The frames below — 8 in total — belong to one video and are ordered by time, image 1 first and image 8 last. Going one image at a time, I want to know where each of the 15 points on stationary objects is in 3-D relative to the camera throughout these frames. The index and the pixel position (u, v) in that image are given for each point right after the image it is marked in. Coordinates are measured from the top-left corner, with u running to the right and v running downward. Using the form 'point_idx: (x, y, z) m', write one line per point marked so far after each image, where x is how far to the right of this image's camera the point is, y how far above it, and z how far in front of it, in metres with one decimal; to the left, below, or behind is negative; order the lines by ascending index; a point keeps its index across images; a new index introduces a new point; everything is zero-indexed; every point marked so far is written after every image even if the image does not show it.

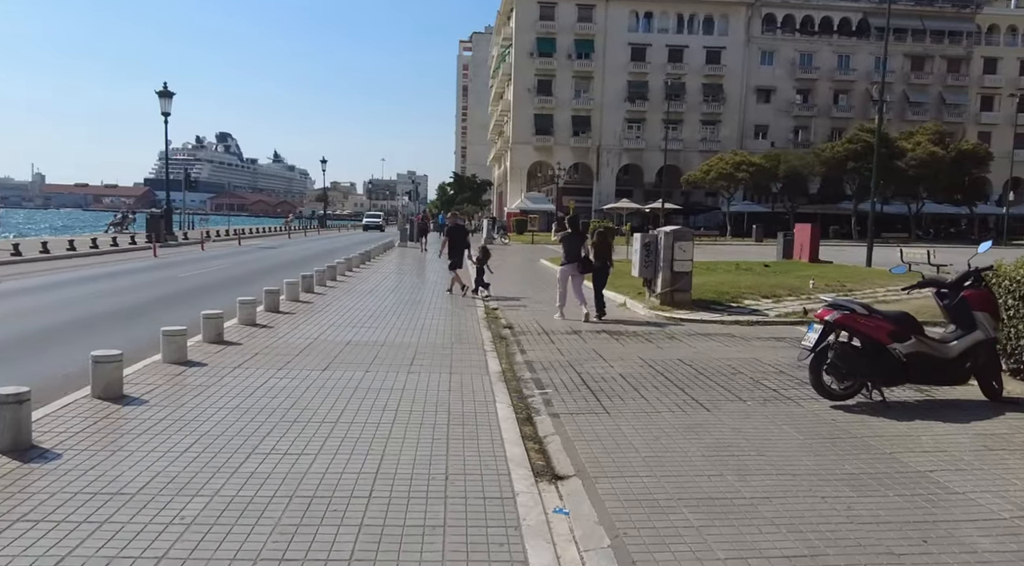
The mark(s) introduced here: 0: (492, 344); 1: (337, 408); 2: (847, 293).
0: (-0.3, -0.8, +10.3) m
1: (-1.5, -1.1, +6.8) m
2: (+6.6, -0.2, +15.7) m
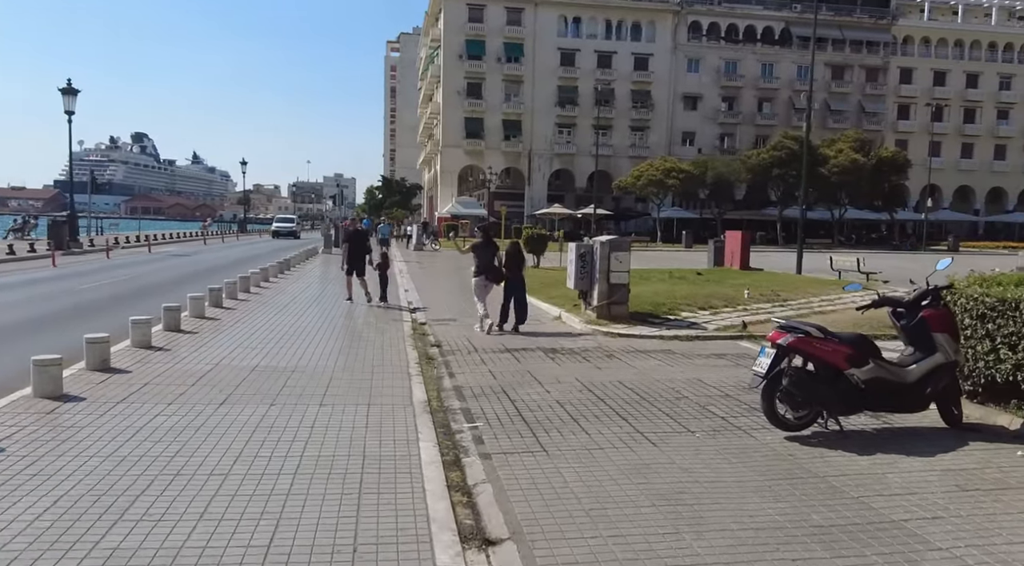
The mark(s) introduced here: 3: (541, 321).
0: (-1.1, -1.0, +9.4) m
1: (-2.0, -1.3, +5.8) m
2: (+5.3, -0.4, +15.5) m
3: (+0.5, -0.7, +13.9) m
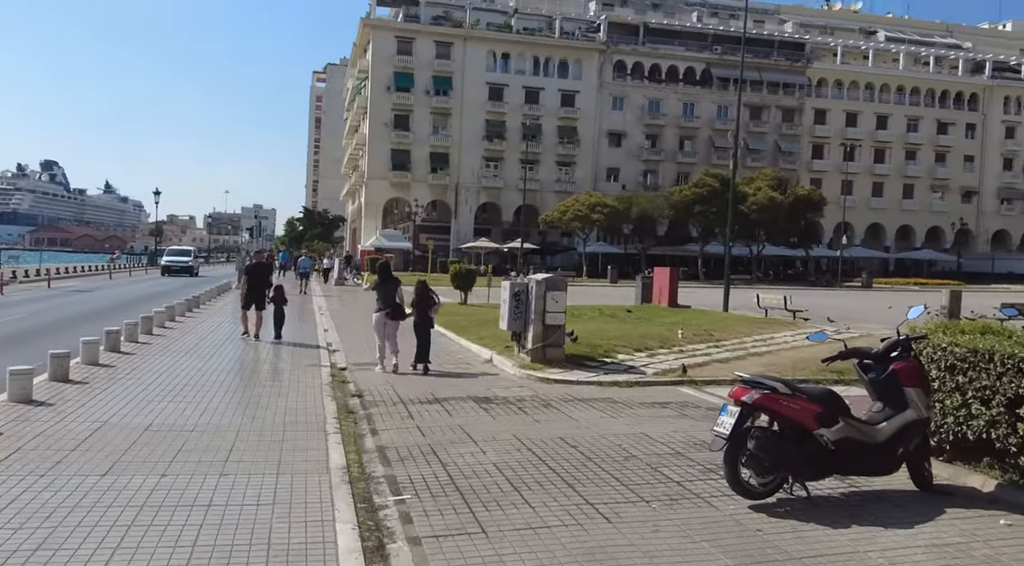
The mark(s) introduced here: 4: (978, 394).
0: (-1.9, -1.5, +8.5) m
1: (-2.4, -1.6, +4.8) m
2: (+3.9, -1.1, +15.1) m
3: (-0.7, -1.3, +13.0) m
4: (+3.4, -0.8, +5.9) m
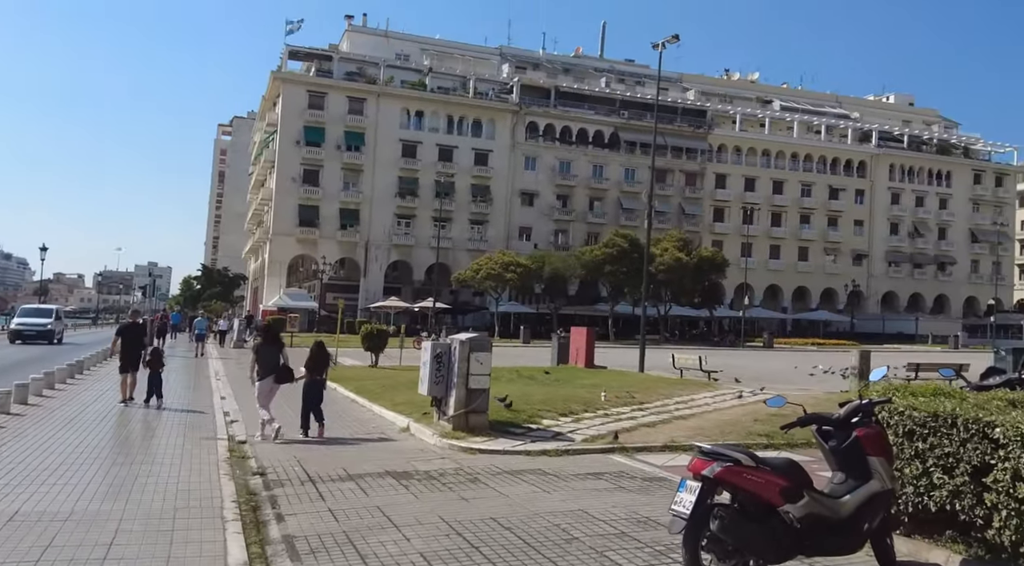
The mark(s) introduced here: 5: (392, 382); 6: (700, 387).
0: (-2.6, -2.1, +7.5) m
1: (-2.7, -1.9, +3.8) m
2: (+2.4, -2.3, +14.7) m
3: (-1.9, -2.3, +12.1) m
4: (+3.0, -1.3, +5.6) m
5: (-2.9, -2.4, +19.2) m
6: (+4.4, -2.4, +18.7) m
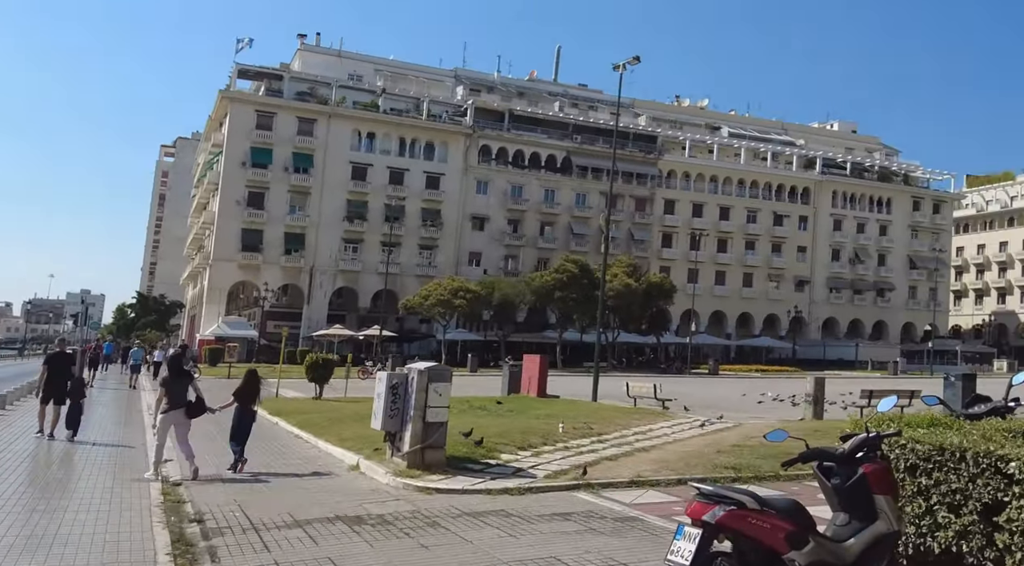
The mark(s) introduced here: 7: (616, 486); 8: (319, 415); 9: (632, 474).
0: (-2.9, -2.3, +6.7) m
1: (-2.8, -2.1, +3.0) m
2: (+1.6, -2.7, +14.3) m
3: (-2.5, -2.7, +11.4) m
4: (+2.8, -1.4, +5.2) m
5: (-4.0, -3.0, +18.4) m
6: (+3.4, -3.0, +18.4) m
7: (+1.3, -2.5, +9.8) m
8: (-4.5, -3.1, +18.5) m
9: (+1.6, -2.5, +10.4) m
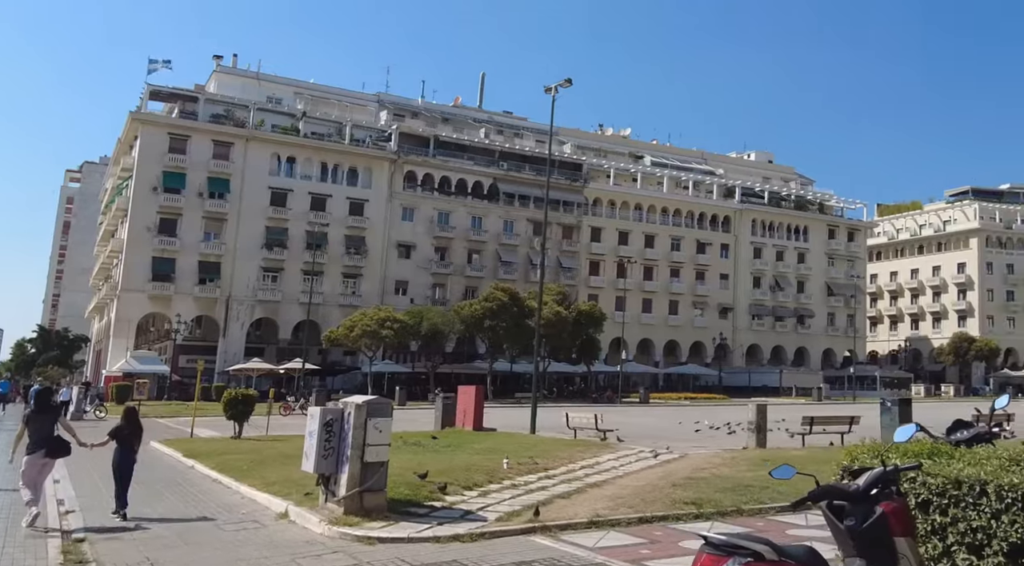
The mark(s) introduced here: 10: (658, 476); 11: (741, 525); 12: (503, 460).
0: (-3.2, -2.5, +5.6) m
1: (-2.7, -2.1, +1.9) m
2: (+0.6, -3.2, +13.5) m
3: (-3.2, -3.1, +10.3) m
4: (+2.6, -1.5, +4.7) m
5: (-5.3, -3.6, +17.1) m
6: (+2.0, -3.6, +17.8) m
7: (+0.7, -2.8, +9.0) m
8: (-5.9, -3.7, +17.2) m
9: (+0.9, -2.8, +9.6) m
10: (+2.3, -3.1, +12.7) m
11: (+2.7, -2.8, +9.4) m
12: (-0.2, -3.2, +14.8) m
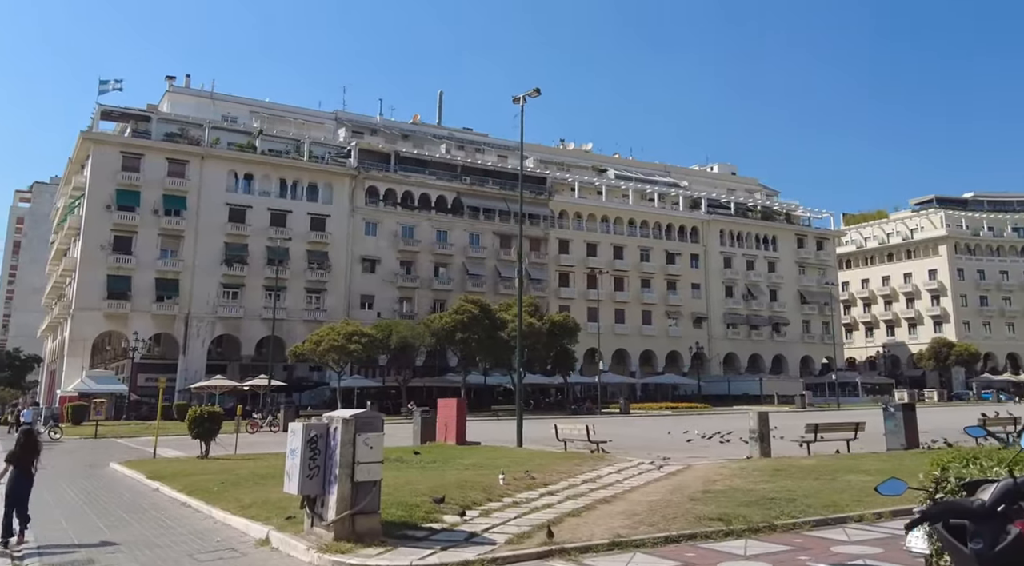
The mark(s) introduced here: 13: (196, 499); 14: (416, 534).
0: (-2.9, -2.4, +4.5) m
1: (-2.3, -2.0, +0.9) m
2: (+0.6, -3.2, +12.6) m
3: (-3.2, -3.1, +9.2) m
4: (+2.9, -1.4, +3.8) m
5: (-5.5, -3.8, +15.8) m
6: (+1.8, -3.7, +16.8) m
7: (+0.8, -2.7, +8.1) m
8: (-6.0, -3.8, +15.9) m
9: (+1.1, -2.7, +8.7) m
10: (+2.3, -3.1, +11.8) m
11: (+2.8, -2.8, +8.5) m
12: (-0.3, -3.3, +13.8) m
13: (-5.2, -3.6, +13.3) m
14: (-1.0, -2.7, +8.7) m
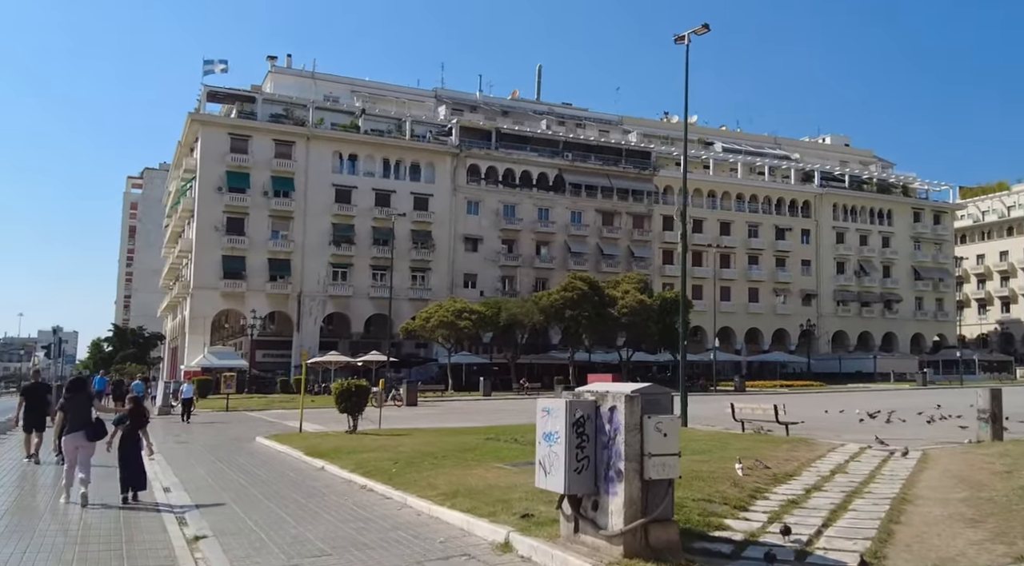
0: (-0.5, -2.0, +2.7) m
1: (-0.3, -1.6, -1.0) m
2: (+3.7, -2.6, +10.4) m
3: (-0.3, -2.5, +7.4) m
4: (+5.2, -0.9, +1.4) m
5: (-2.0, -3.1, +14.3) m
6: (+5.4, -3.0, +14.6) m
7: (+3.6, -2.2, +5.9) m
8: (-2.5, -3.2, +14.4) m
9: (+3.8, -2.2, +6.5) m
10: (+5.4, -2.4, +9.5) m
11: (+5.5, -2.2, +6.1) m
12: (+3.0, -2.6, +11.7) m
13: (-2.0, -3.0, +11.7) m
14: (+1.8, -2.2, +6.7) m
